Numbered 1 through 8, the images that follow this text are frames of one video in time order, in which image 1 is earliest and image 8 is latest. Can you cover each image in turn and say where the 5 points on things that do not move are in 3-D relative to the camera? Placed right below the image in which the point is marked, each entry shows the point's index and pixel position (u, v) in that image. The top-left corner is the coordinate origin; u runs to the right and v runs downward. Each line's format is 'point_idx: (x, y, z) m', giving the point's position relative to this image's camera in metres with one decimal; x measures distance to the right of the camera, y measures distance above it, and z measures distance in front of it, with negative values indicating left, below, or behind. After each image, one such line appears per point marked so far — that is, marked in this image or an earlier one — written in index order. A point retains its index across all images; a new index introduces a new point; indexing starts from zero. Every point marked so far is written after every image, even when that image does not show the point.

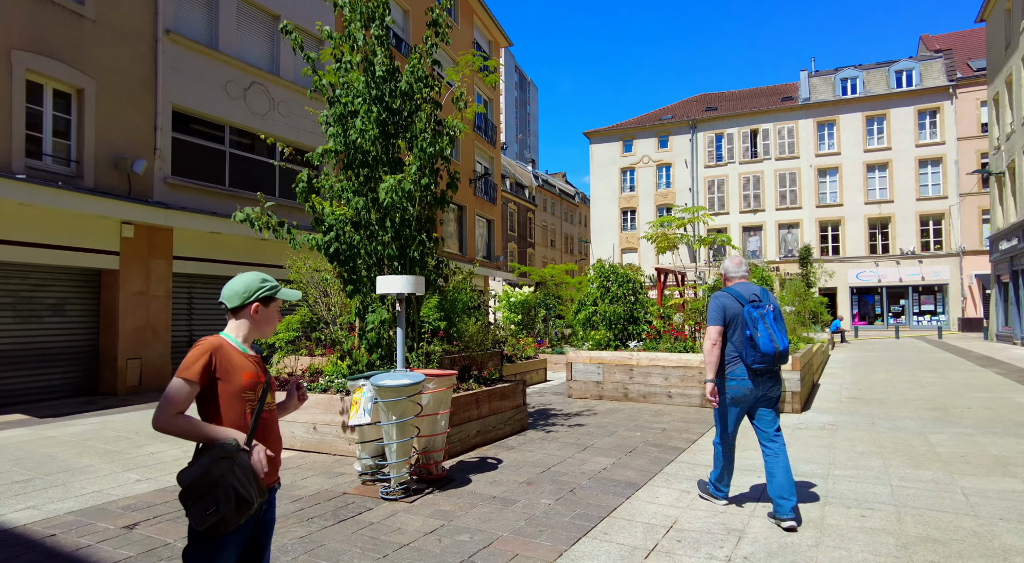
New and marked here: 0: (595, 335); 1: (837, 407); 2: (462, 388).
0: (+1.6, -1.0, +11.0) m
1: (+4.7, -1.8, +9.0) m
2: (-0.5, -1.2, +6.9) m
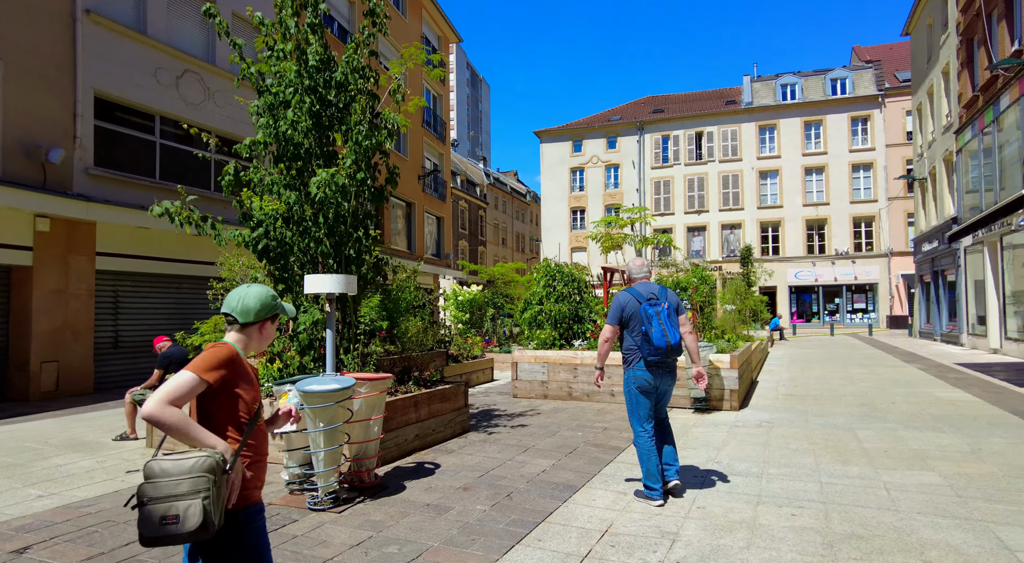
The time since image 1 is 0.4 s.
0: (+0.6, -1.0, +11.0) m
1: (+3.9, -1.8, +9.2) m
2: (-1.2, -1.2, +6.7) m
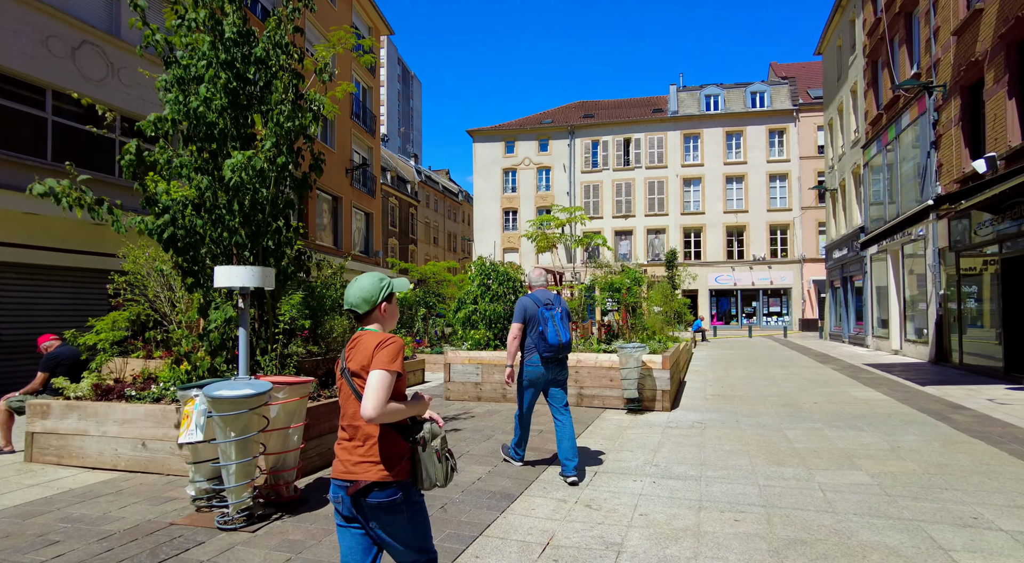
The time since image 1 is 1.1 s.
0: (-0.6, -0.9, +10.7) m
1: (+2.9, -1.9, +9.3) m
2: (-1.9, -1.1, +6.2) m
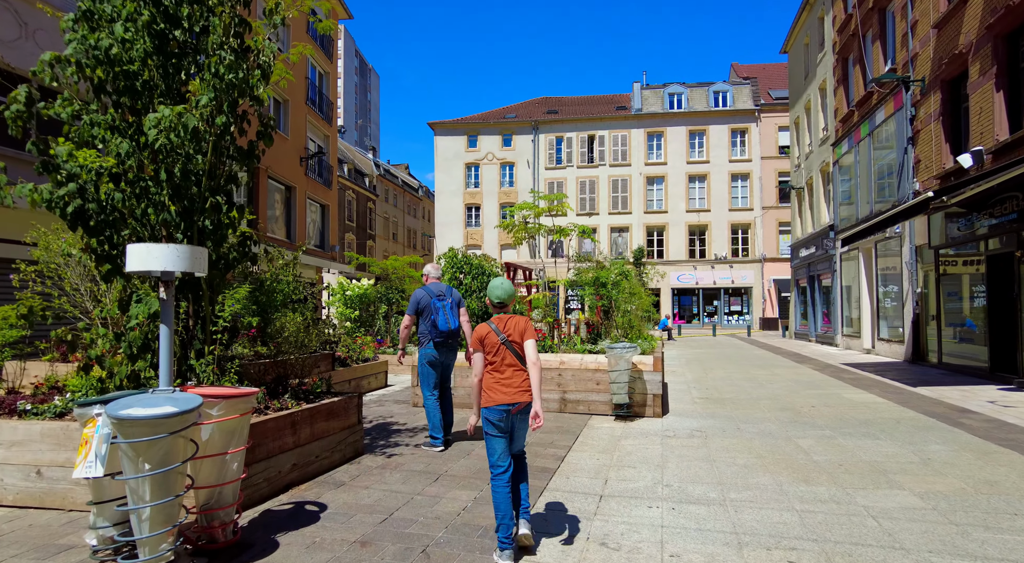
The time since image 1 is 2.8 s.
0: (-1.0, -0.8, +9.7) m
1: (+2.5, -1.8, +8.6) m
2: (-2.0, -1.0, +5.2) m
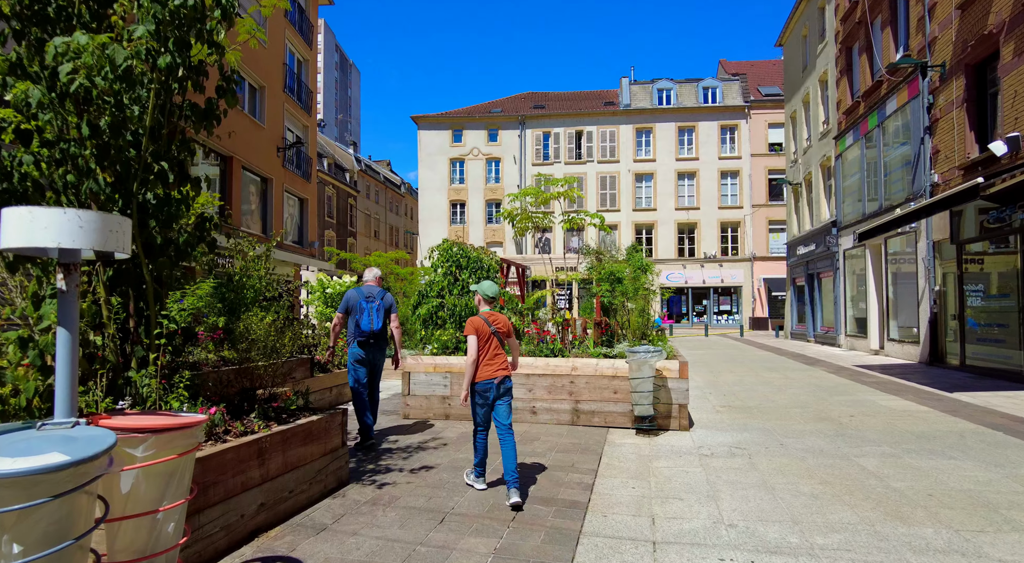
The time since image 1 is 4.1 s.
0: (-1.0, -0.8, +8.7) m
1: (+2.6, -1.7, +7.6) m
2: (-1.8, -1.0, +4.1) m
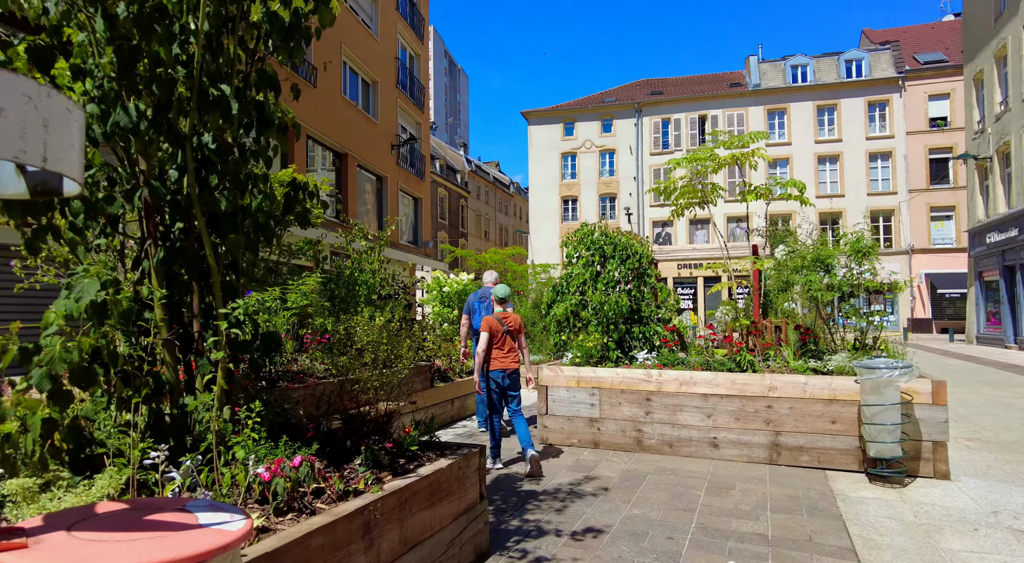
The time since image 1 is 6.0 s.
0: (+0.8, -0.7, +7.1) m
1: (+4.2, -1.6, +5.4) m
2: (-0.8, -0.9, +2.7) m
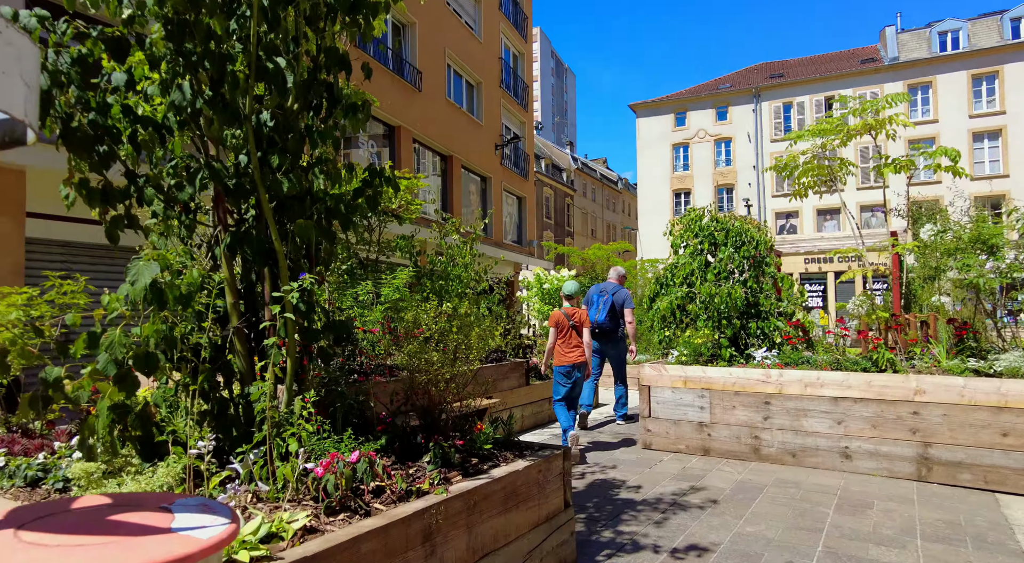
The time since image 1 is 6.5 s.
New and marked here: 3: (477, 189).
0: (+1.9, -0.6, +6.5) m
1: (+4.9, -1.5, +4.3) m
2: (-0.5, -0.8, +2.5) m
3: (-1.1, +2.9, +19.4) m
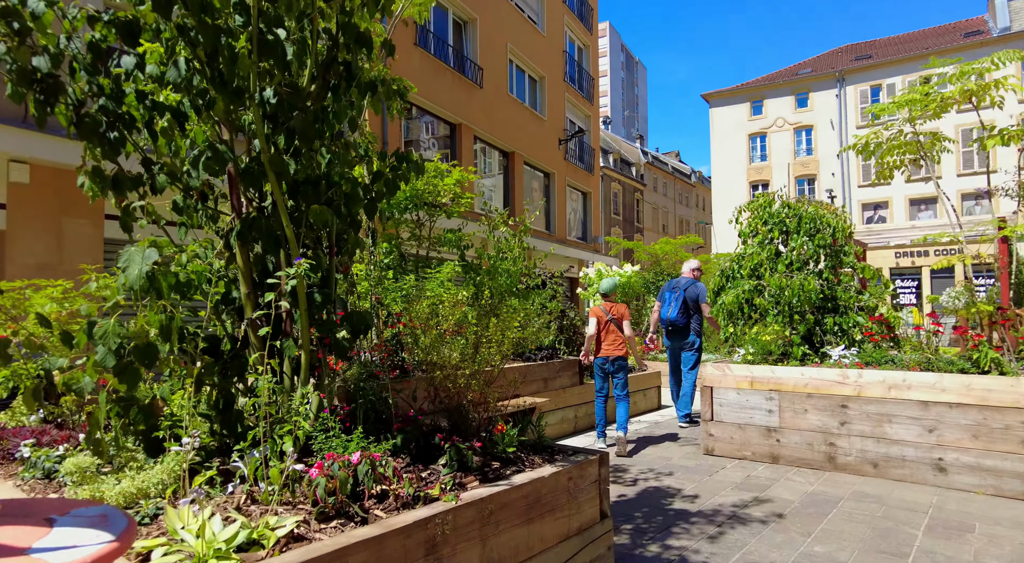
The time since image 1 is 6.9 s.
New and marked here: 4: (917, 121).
0: (+2.4, -0.5, +6.0) m
1: (+5.2, -1.4, +3.4) m
2: (-0.4, -0.8, +2.3) m
3: (+0.9, +3.0, +19.2) m
4: (+4.6, +1.8, +7.1) m
